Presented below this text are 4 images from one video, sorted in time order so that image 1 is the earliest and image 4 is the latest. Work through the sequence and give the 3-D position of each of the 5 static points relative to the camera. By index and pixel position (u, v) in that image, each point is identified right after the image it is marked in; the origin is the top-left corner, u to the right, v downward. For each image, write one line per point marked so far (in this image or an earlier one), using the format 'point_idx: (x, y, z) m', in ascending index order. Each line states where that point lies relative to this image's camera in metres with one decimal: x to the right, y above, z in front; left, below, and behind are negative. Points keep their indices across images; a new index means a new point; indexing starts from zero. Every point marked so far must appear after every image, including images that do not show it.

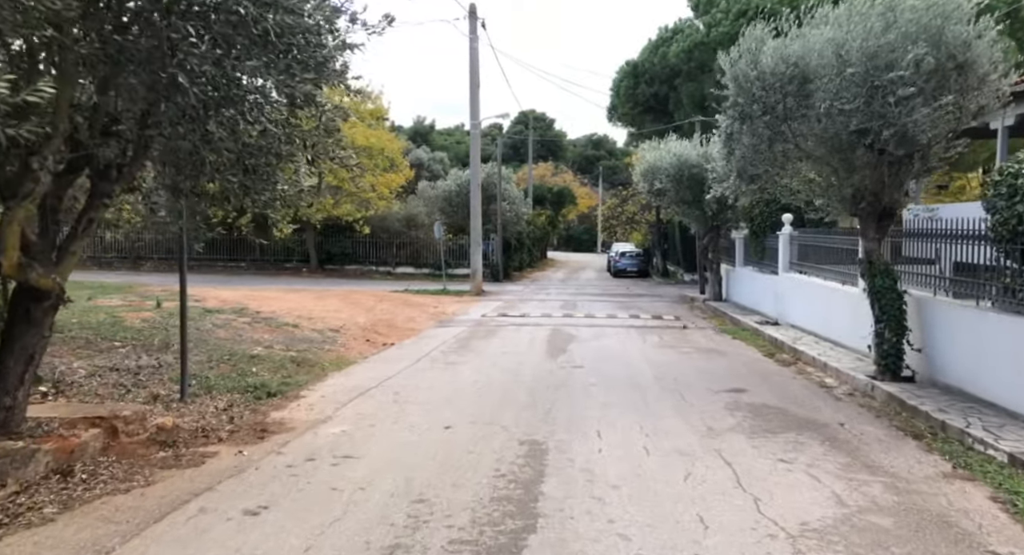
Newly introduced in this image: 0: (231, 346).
0: (-4.3, -1.0, +13.0) m
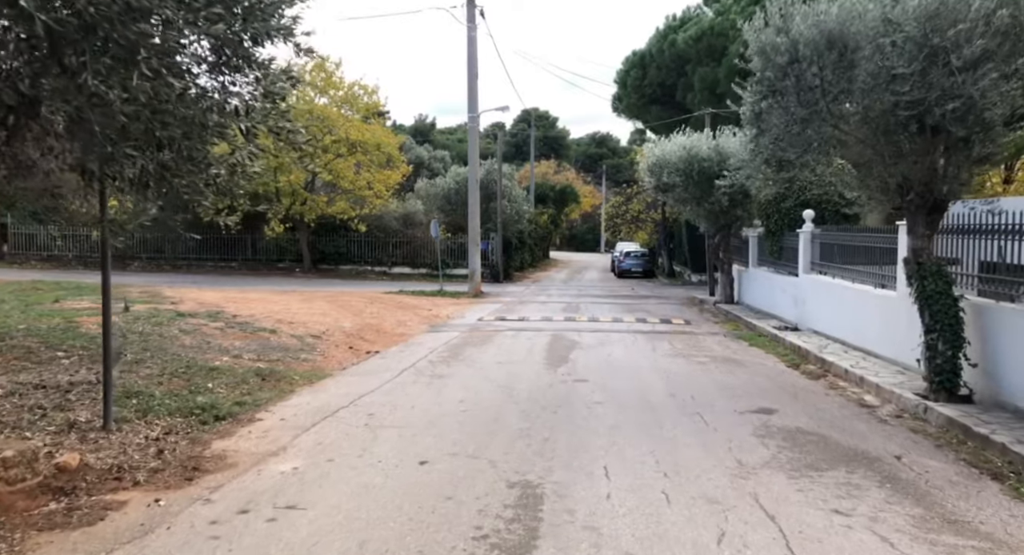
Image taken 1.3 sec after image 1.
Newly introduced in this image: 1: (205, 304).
0: (-4.3, -1.1, +11.6) m
1: (-7.1, -0.6, +19.7) m
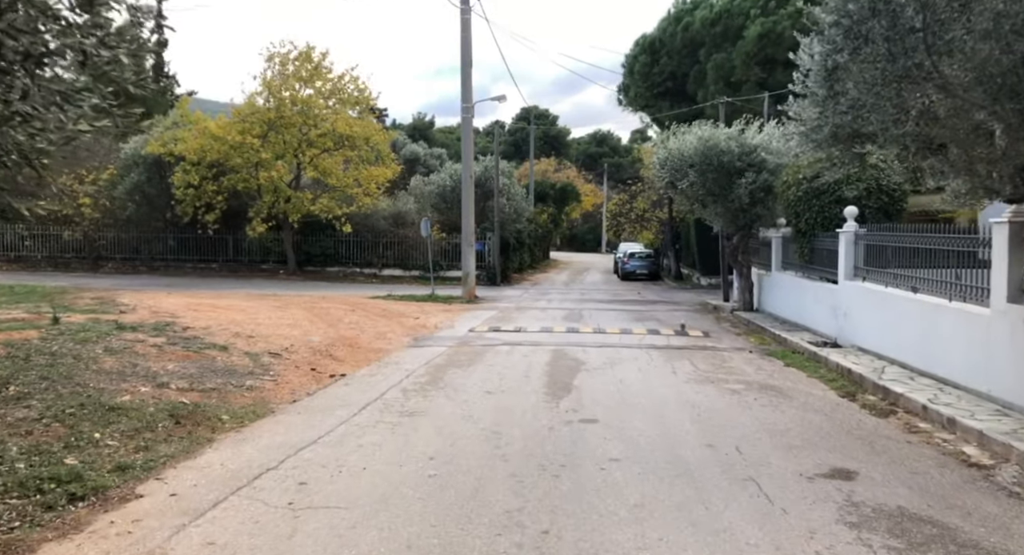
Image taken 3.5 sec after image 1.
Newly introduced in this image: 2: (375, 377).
0: (-4.4, -1.2, +9.2) m
1: (-7.2, -0.7, +17.4) m
2: (-1.9, -1.4, +11.7) m
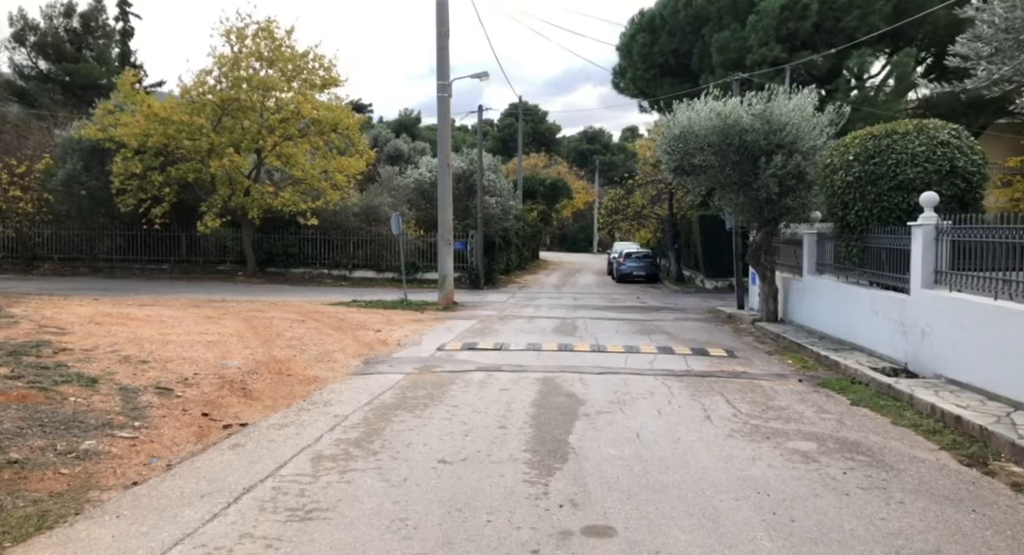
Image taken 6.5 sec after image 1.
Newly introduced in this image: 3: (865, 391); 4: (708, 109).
0: (-4.7, -1.3, +5.6) m
1: (-7.5, -0.8, +13.7) m
2: (-2.2, -1.5, +8.2) m
3: (+4.4, -1.4, +10.8) m
4: (+4.0, +3.4, +17.4) m
